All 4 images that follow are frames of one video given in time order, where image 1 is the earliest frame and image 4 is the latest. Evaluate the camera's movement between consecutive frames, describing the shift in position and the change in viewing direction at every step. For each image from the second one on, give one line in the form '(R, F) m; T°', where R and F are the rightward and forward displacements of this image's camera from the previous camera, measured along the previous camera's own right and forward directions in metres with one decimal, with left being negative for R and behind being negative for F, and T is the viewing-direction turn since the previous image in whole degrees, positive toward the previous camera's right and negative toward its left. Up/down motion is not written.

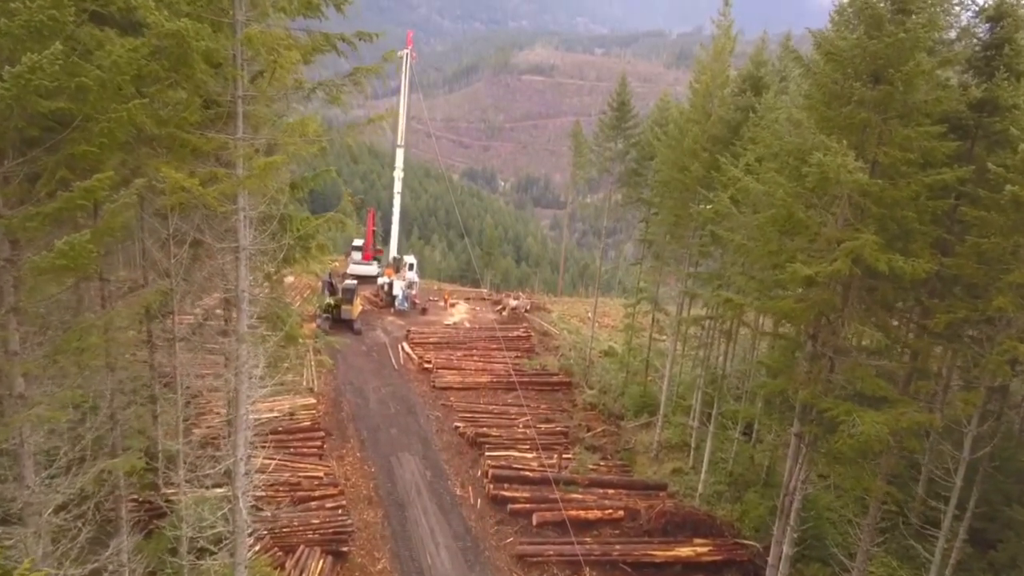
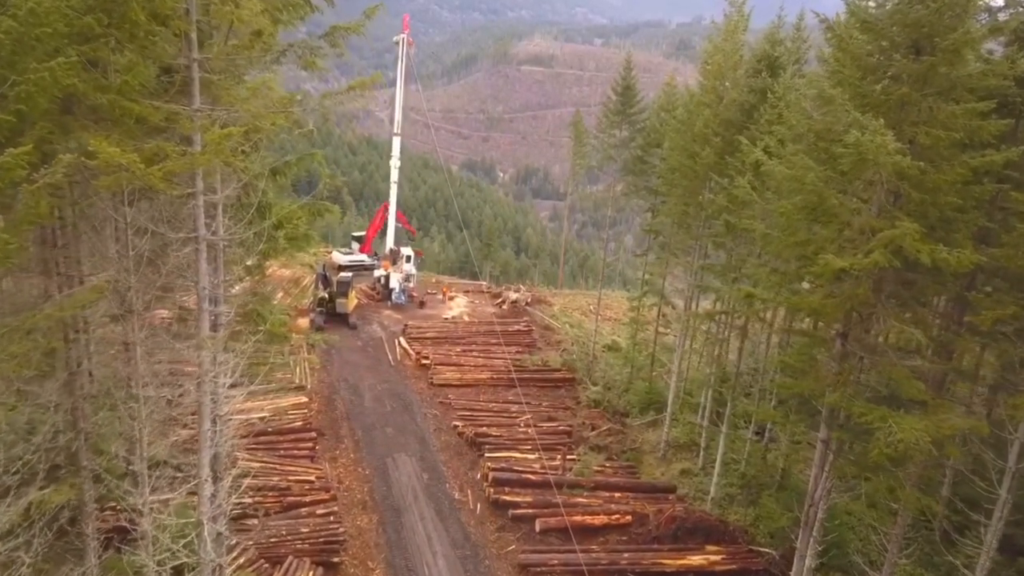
(0.0, +1.0) m; 0°
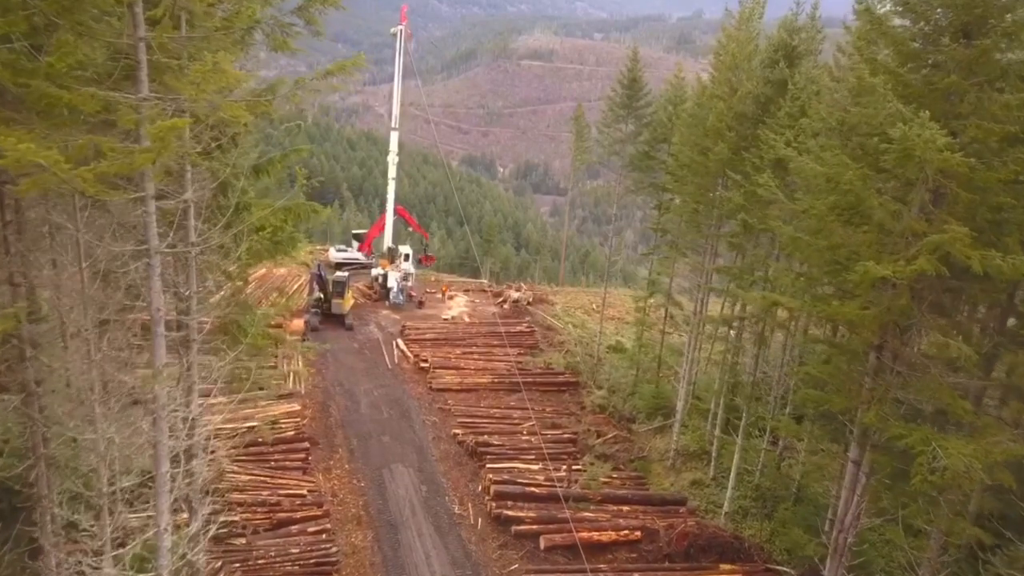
(-0.1, +0.9) m; 0°
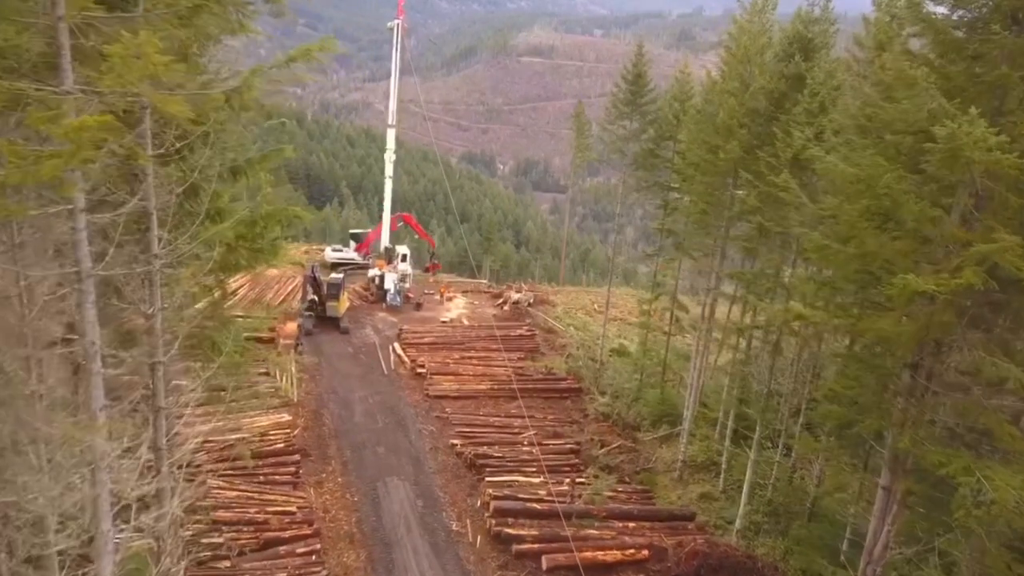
(0.0, +0.8) m; 0°
